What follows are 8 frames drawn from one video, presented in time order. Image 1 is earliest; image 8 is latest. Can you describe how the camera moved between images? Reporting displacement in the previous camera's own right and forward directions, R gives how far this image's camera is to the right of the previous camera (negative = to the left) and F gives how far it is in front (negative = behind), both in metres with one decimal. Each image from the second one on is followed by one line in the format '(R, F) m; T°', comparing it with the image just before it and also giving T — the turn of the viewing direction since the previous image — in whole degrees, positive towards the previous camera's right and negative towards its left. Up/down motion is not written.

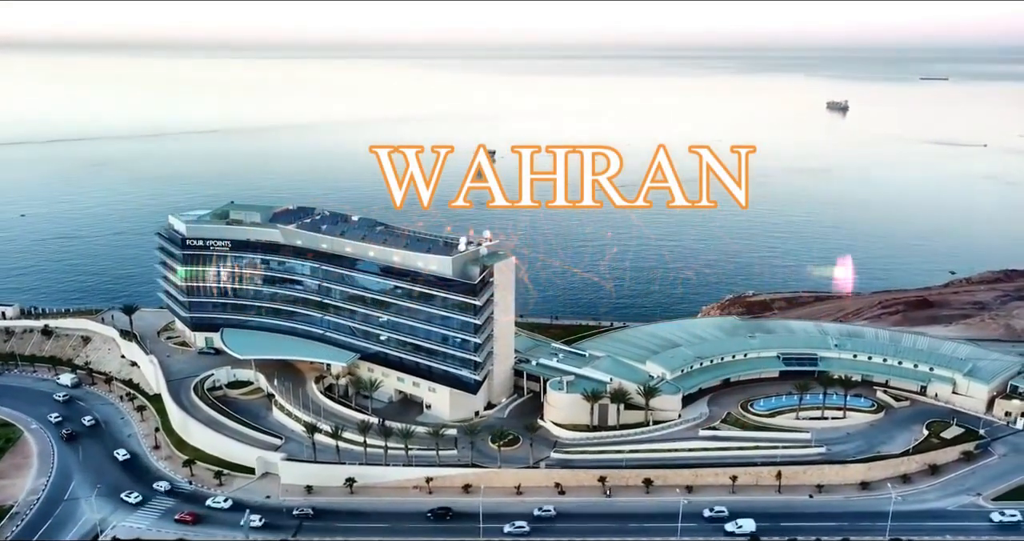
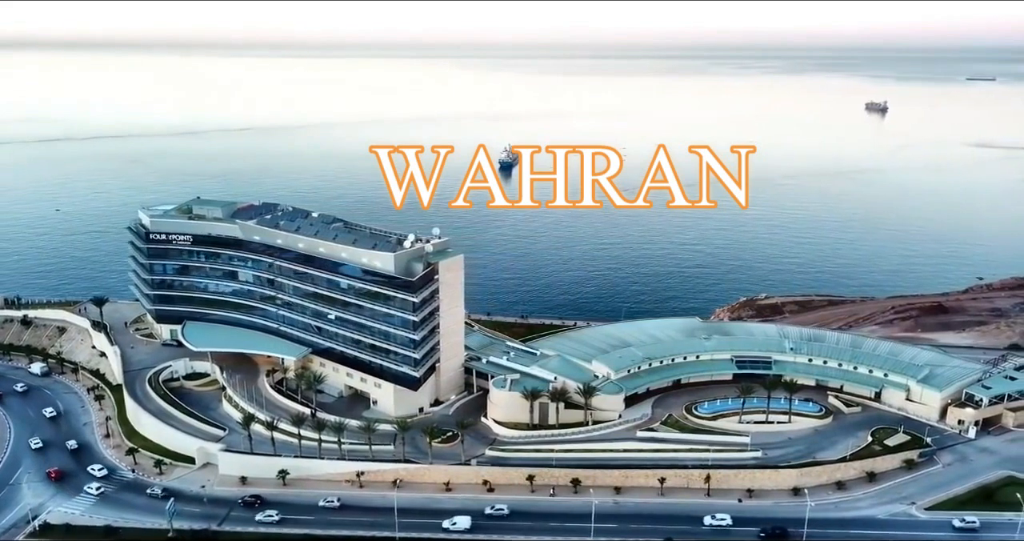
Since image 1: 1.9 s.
(+9.0, +0.1) m; -2°
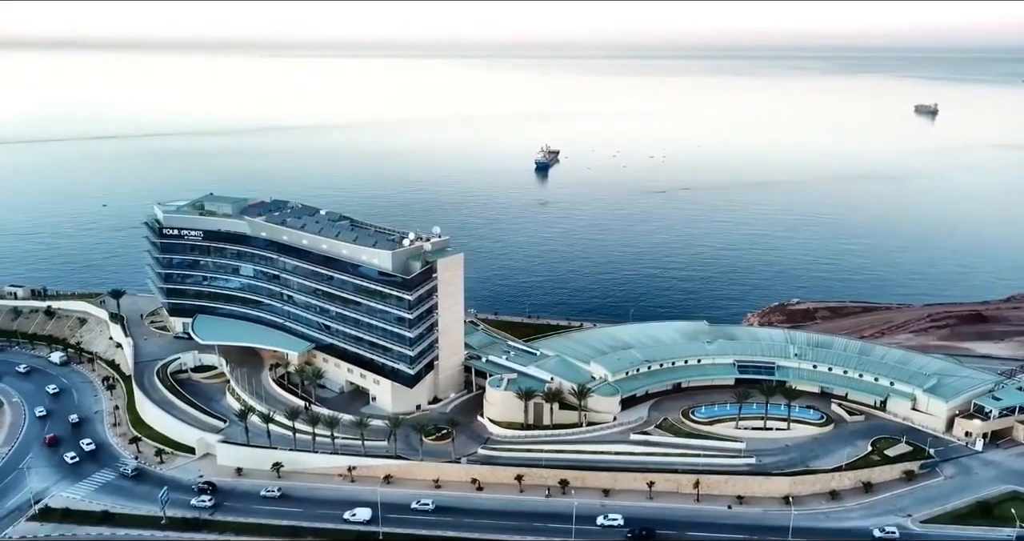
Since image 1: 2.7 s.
(+4.1, 0.0) m; -3°
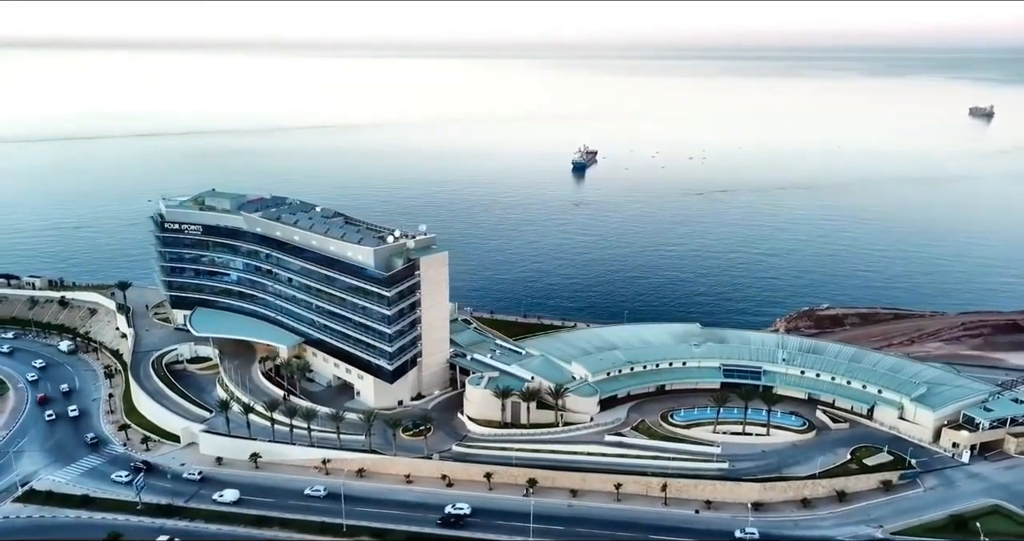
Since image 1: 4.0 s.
(+6.0, 0.0) m; -3°
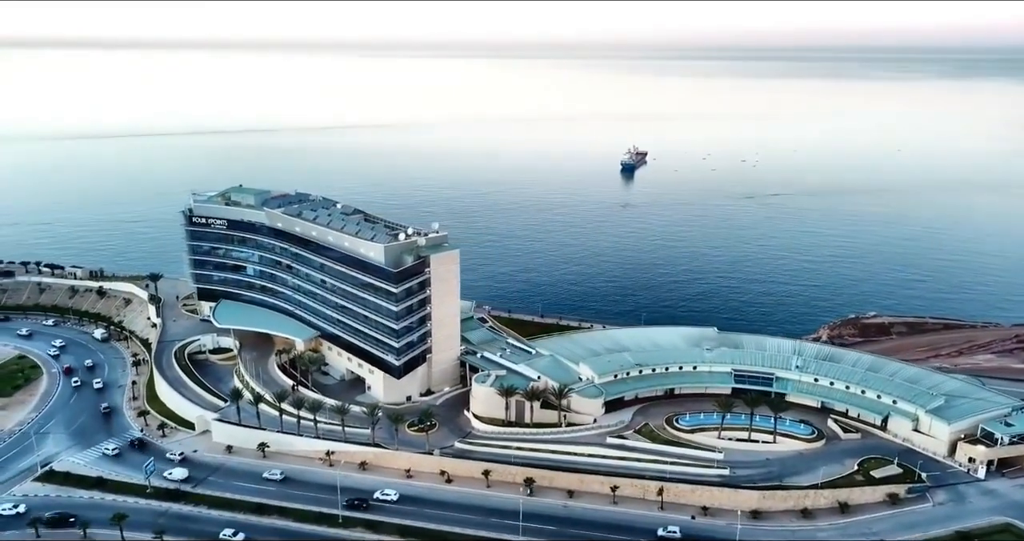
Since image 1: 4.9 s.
(+4.2, -0.1) m; -4°
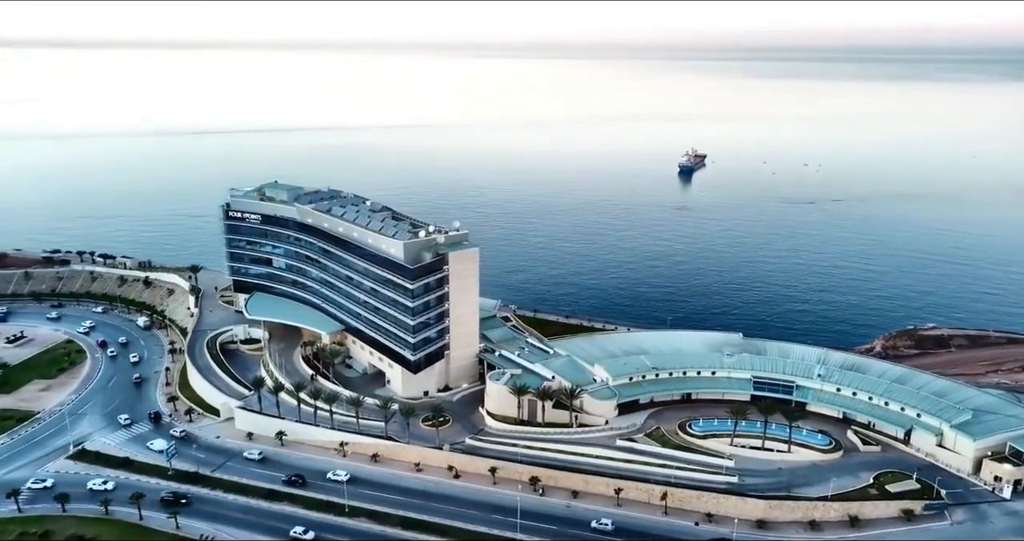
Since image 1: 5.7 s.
(+4.1, -0.2) m; -4°
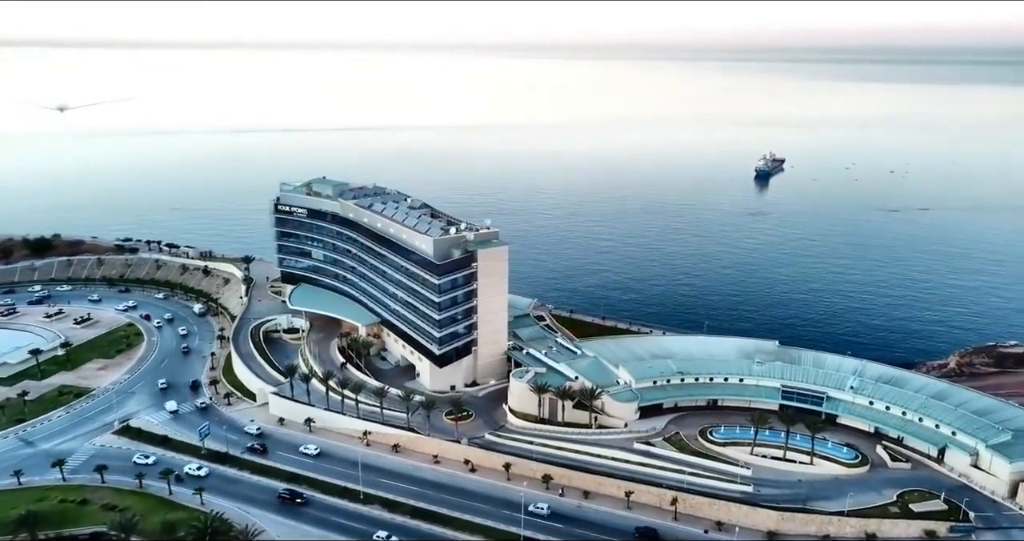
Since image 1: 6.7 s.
(+4.6, -0.4) m; -5°
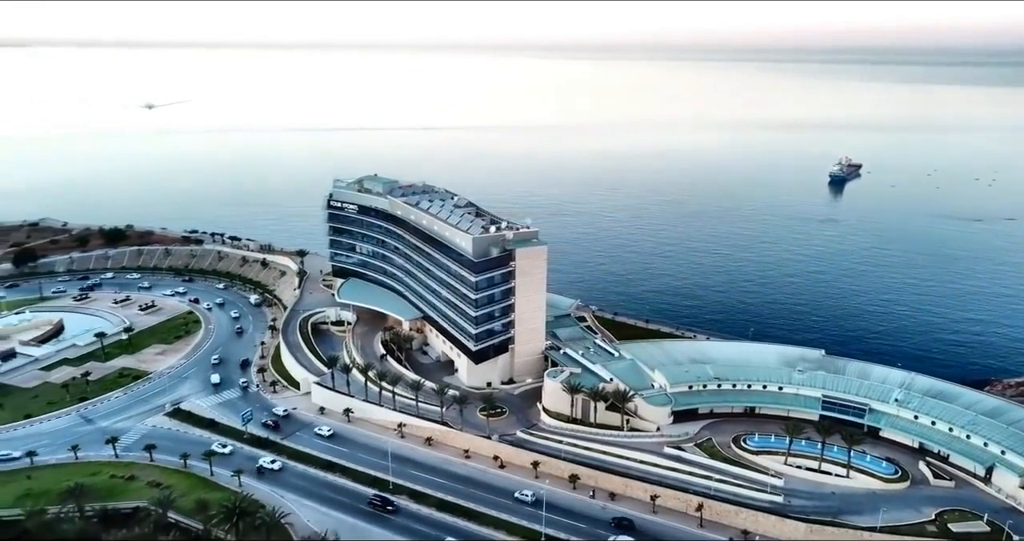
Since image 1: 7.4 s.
(+2.8, -0.4) m; -5°
